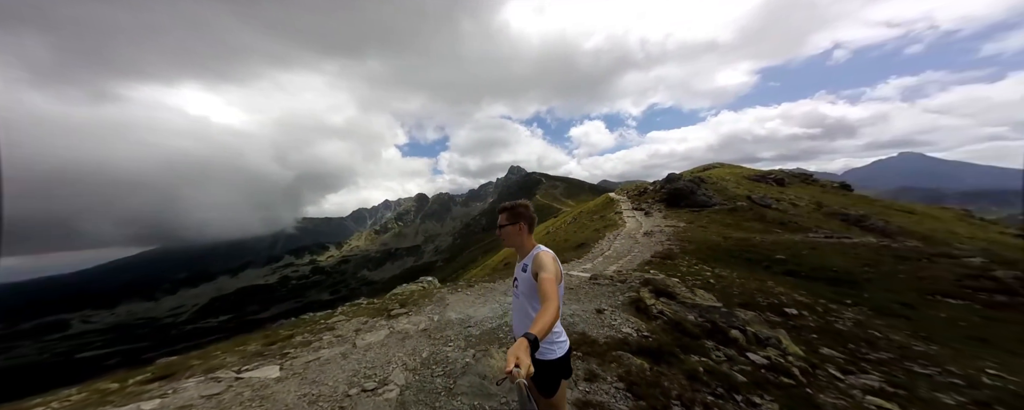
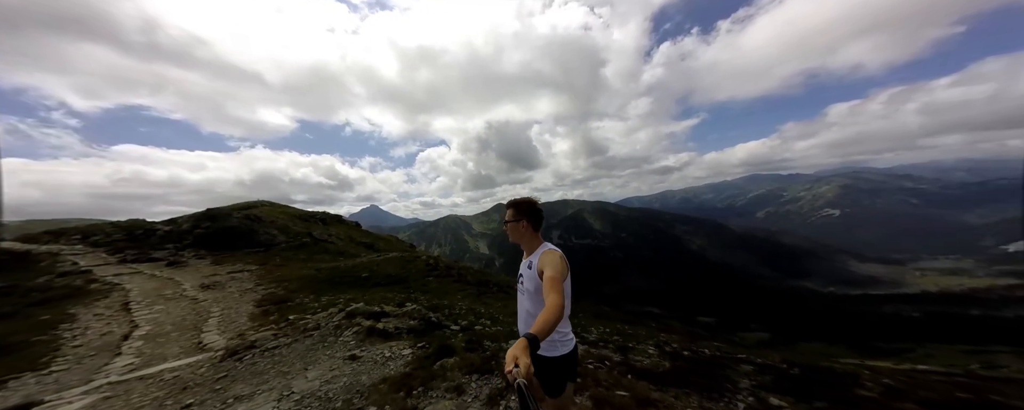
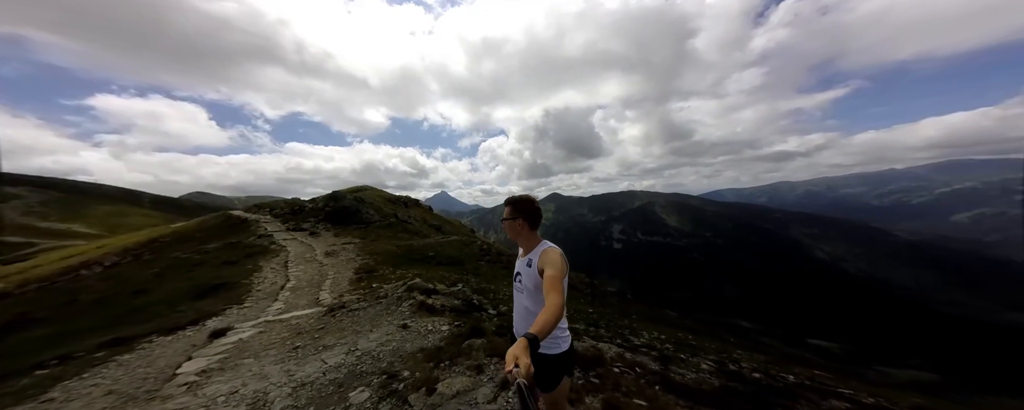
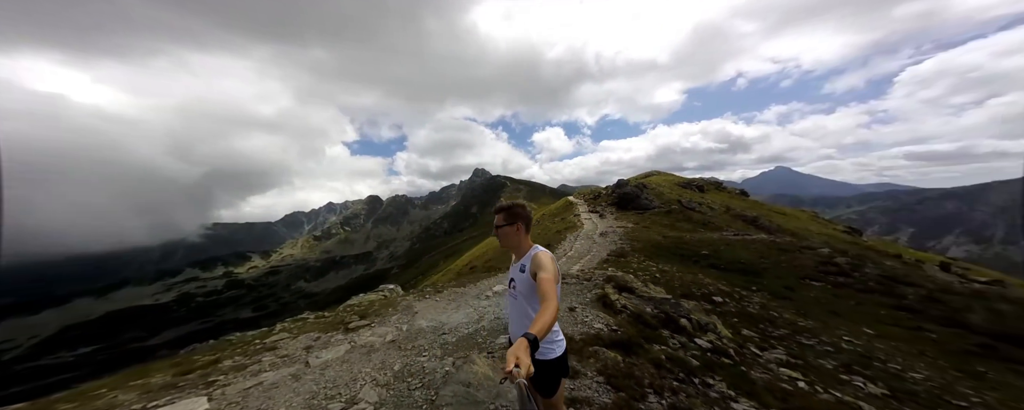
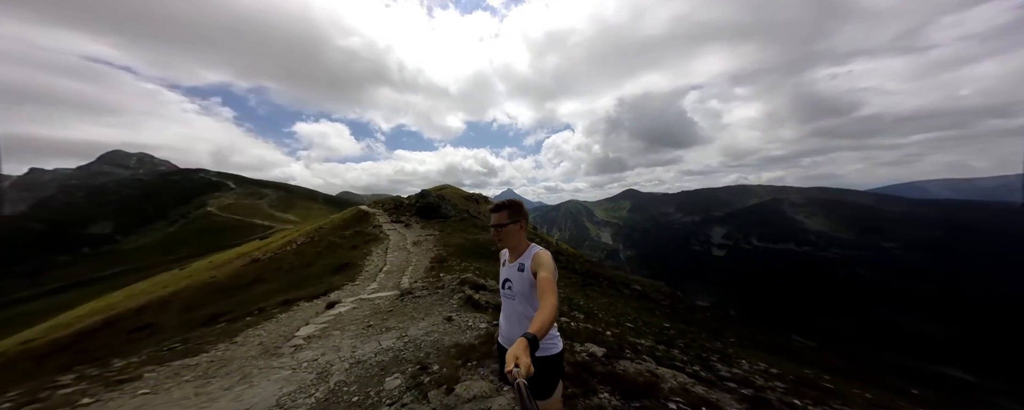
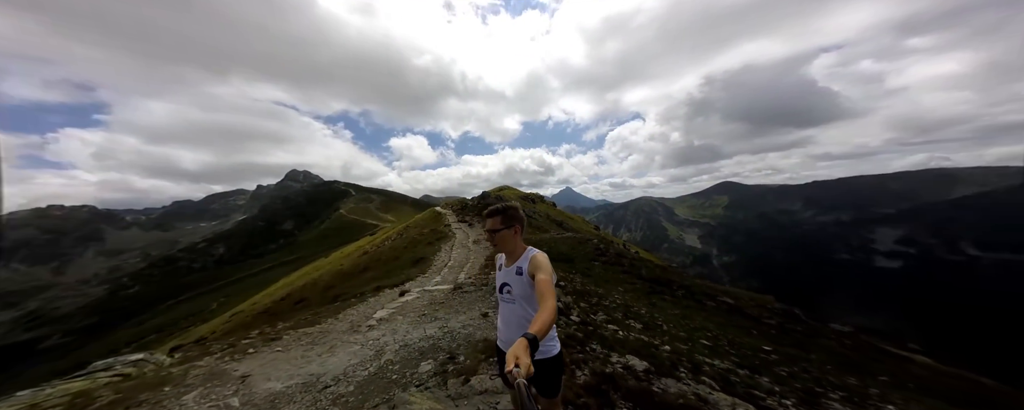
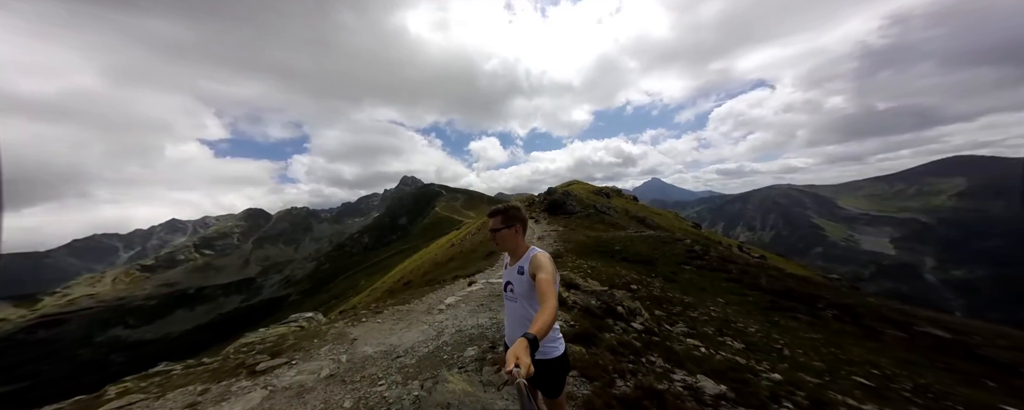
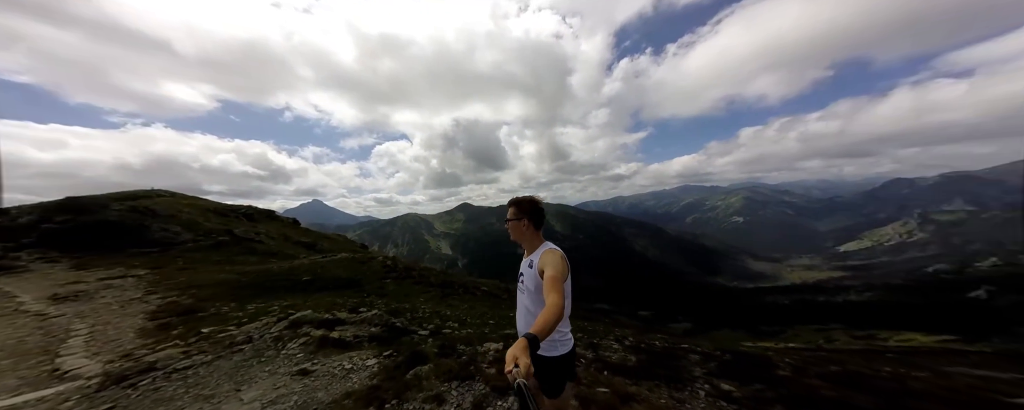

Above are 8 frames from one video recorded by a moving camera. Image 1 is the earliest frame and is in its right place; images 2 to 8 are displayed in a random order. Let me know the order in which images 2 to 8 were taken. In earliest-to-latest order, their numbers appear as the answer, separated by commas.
4, 7, 6, 5, 3, 2, 8
